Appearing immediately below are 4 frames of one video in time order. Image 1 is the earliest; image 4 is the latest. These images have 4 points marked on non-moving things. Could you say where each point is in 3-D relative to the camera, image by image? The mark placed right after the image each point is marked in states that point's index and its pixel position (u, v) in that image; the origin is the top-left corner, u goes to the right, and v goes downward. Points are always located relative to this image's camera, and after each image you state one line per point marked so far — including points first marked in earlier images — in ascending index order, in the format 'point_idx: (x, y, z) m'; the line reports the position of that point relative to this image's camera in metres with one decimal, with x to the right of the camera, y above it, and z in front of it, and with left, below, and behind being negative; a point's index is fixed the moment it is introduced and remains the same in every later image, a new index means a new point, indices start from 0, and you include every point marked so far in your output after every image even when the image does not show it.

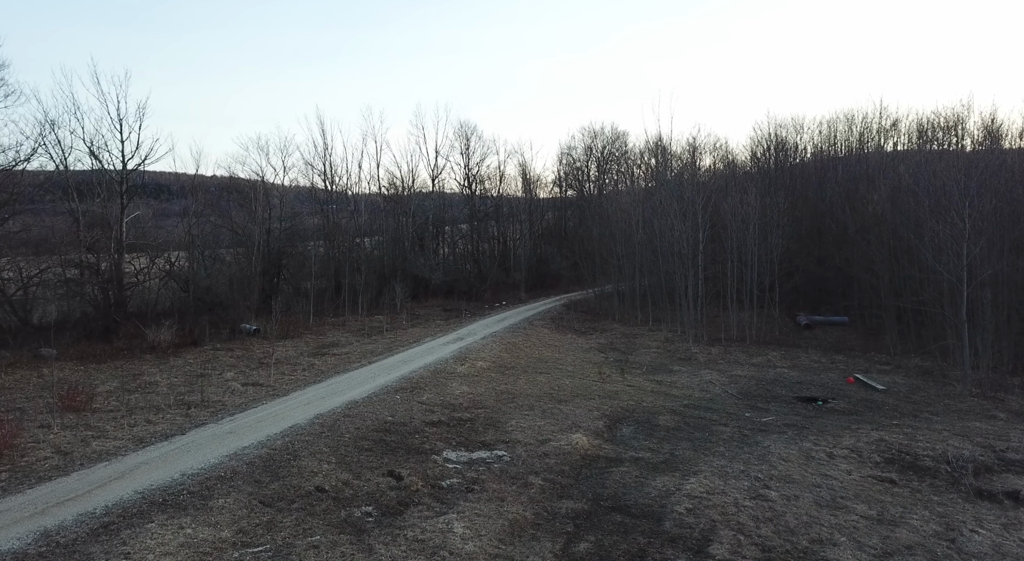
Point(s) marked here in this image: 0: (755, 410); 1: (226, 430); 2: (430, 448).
0: (+5.5, -2.9, +14.1) m
1: (-5.3, -2.7, +11.5) m
2: (-1.5, -3.0, +11.2) m
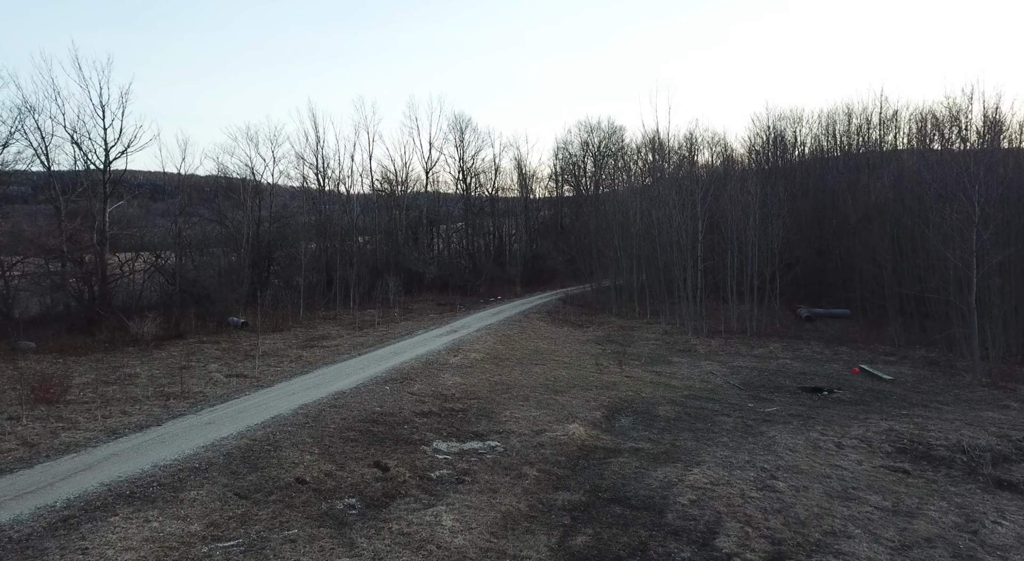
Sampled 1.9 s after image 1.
0: (+5.4, -2.6, +13.6) m
1: (-5.4, -2.4, +10.9) m
2: (-1.6, -2.7, +10.6) m
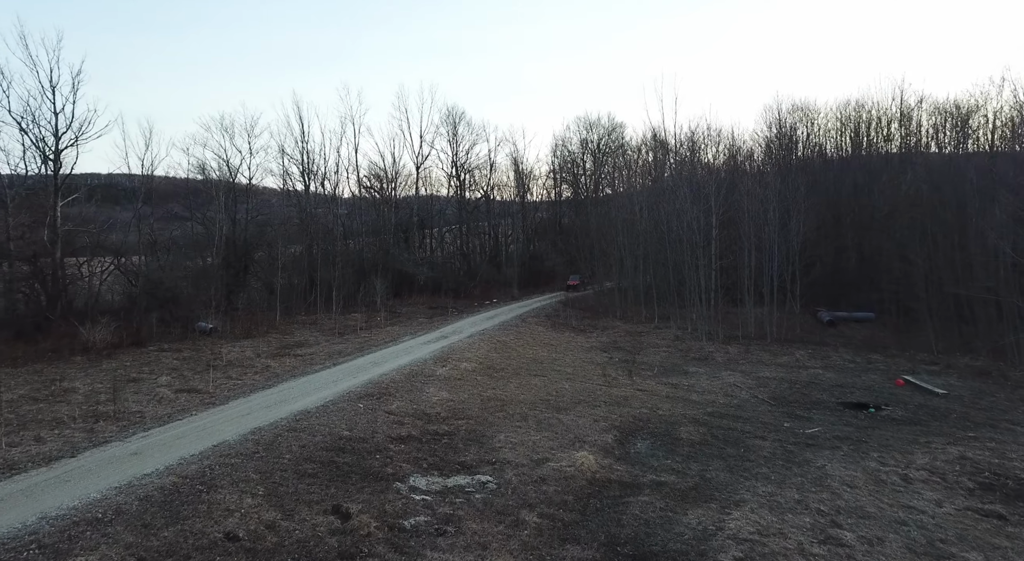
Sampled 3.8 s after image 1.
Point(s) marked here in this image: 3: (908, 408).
0: (+5.3, -2.6, +11.7) m
1: (-5.4, -2.4, +8.9) m
2: (-1.6, -2.7, +8.6) m
3: (+7.6, -2.5, +12.0) m
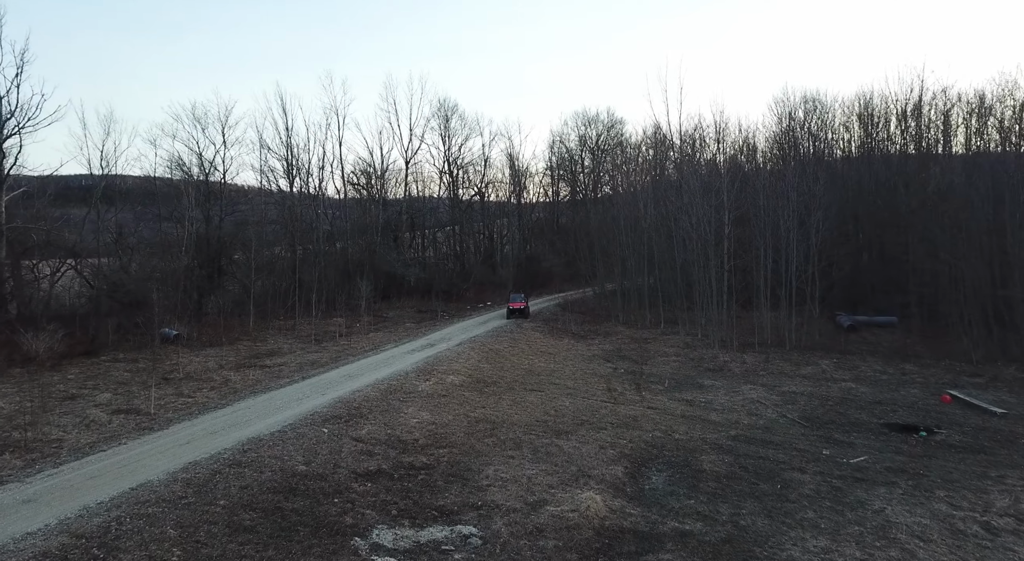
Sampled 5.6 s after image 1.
0: (+5.2, -2.6, +10.0) m
1: (-5.6, -2.5, +7.2) m
2: (-1.8, -2.7, +6.9) m
3: (+7.5, -2.5, +10.4) m
